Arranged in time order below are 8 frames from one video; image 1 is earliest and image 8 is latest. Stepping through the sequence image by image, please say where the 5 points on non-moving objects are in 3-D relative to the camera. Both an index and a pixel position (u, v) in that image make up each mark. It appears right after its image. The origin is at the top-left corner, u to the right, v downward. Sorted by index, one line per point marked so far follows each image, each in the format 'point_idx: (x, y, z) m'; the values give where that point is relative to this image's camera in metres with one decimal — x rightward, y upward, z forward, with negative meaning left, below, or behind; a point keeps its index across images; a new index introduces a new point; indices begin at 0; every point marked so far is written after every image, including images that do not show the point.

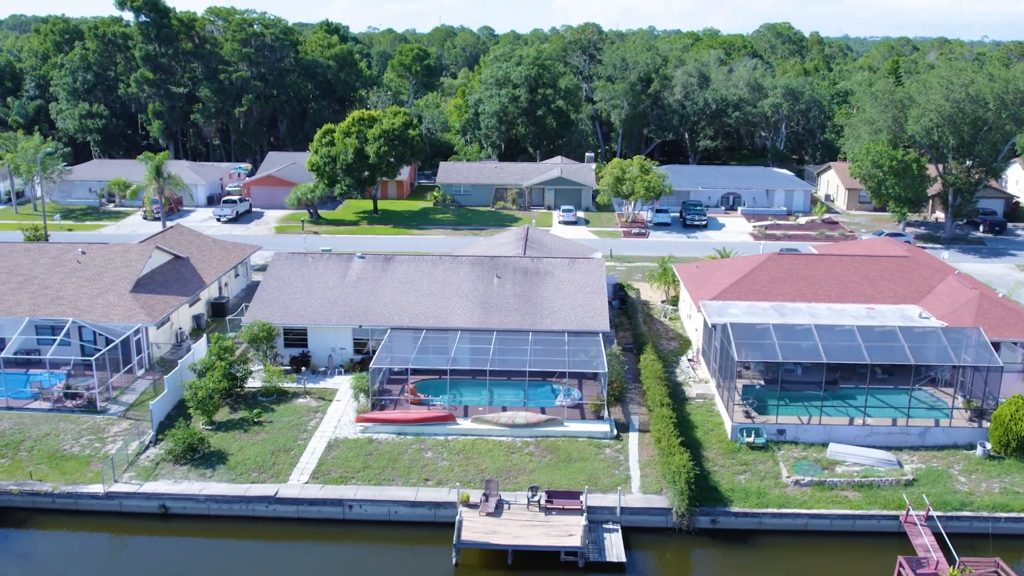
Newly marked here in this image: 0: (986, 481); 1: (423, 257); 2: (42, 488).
0: (+5.4, -2.2, +11.3) m
1: (-1.4, +0.5, +15.6) m
2: (-5.3, -2.3, +11.3) m
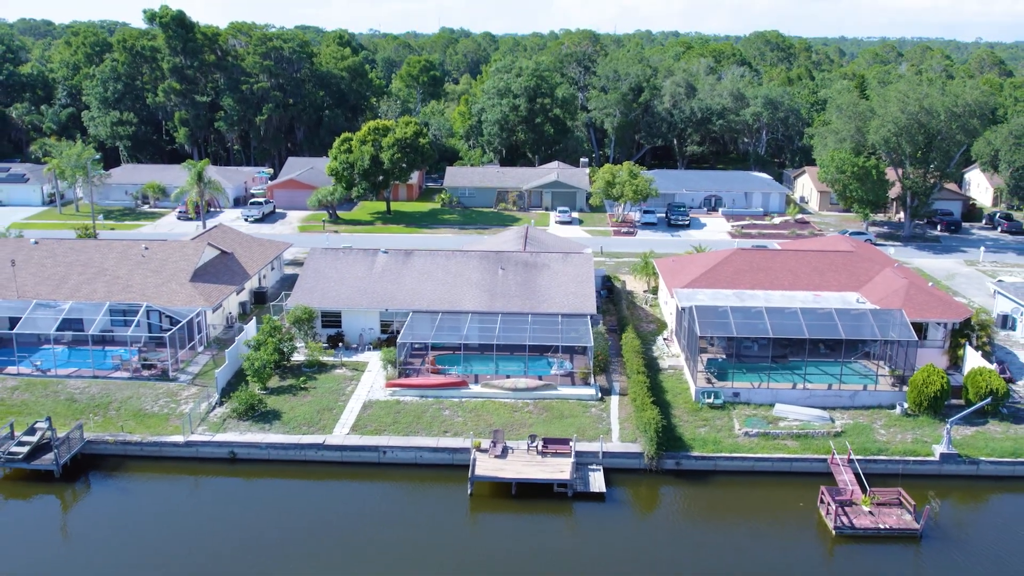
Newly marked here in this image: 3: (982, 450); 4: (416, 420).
0: (+5.4, -2.0, +13.9) m
1: (-1.3, +0.6, +18.1) m
2: (-5.2, -2.1, +13.8) m
3: (+6.4, -2.1, +13.5) m
4: (-1.3, -1.9, +14.2) m
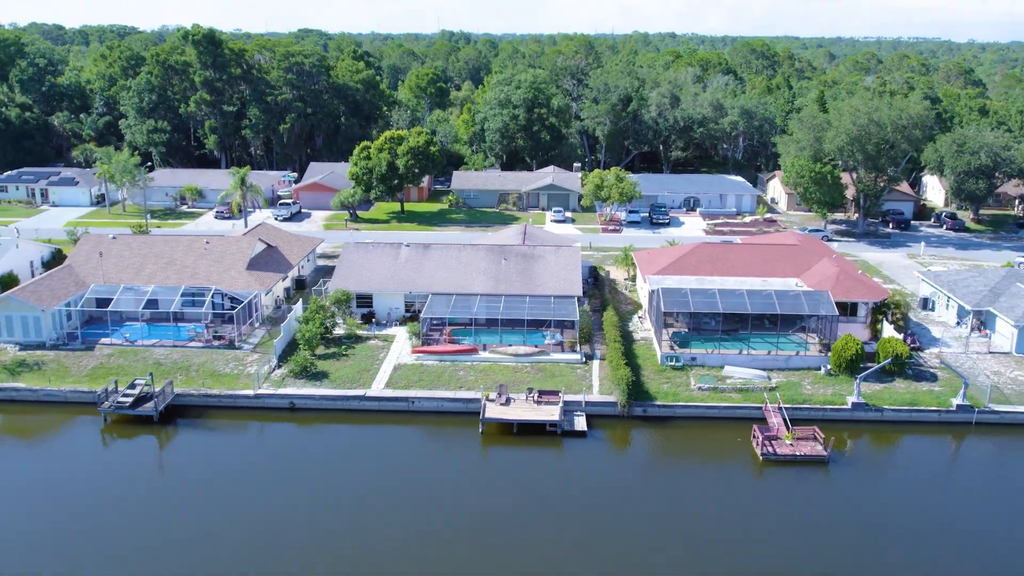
0: (+5.5, -1.7, +17.4) m
1: (-1.3, +0.9, +21.7) m
2: (-5.2, -1.8, +17.3) m
3: (+6.4, -1.9, +17.1) m
4: (-1.3, -1.6, +17.7) m
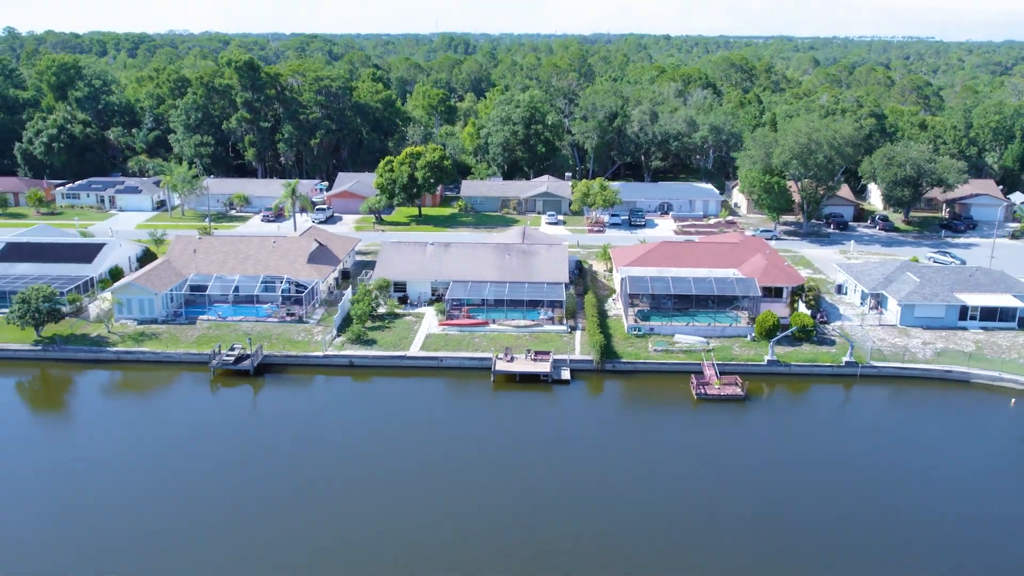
0: (+5.5, -1.4, +23.2) m
1: (-1.3, +1.2, +27.5) m
2: (-5.1, -1.5, +23.2) m
3: (+6.5, -1.6, +22.9) m
4: (-1.2, -1.3, +23.5) m
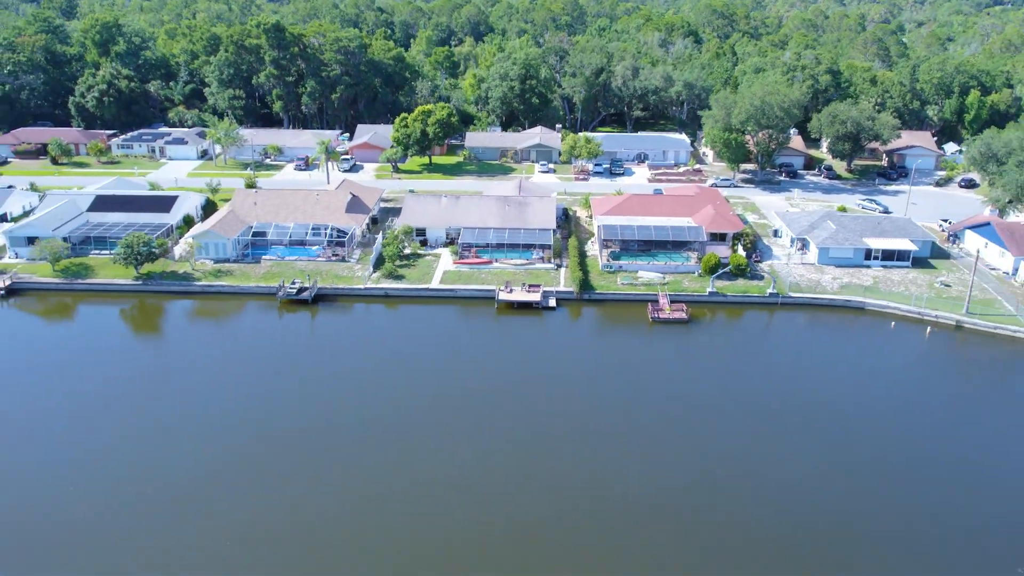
0: (+5.5, +0.1, +29.8) m
1: (-1.3, +3.1, +33.8) m
2: (-5.2, 0.0, +29.7) m
3: (+6.5, 0.0, +29.5) m
4: (-1.3, +0.3, +30.1) m
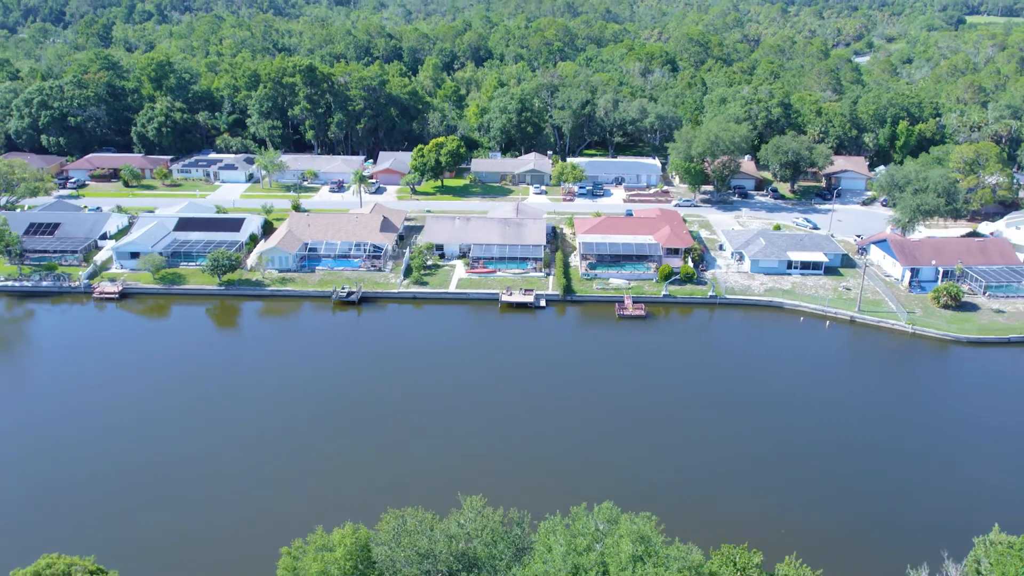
0: (+5.5, 0.0, +38.5) m
1: (-1.3, +3.0, +42.5) m
2: (-5.2, -0.1, +38.3) m
3: (+6.5, -0.1, +38.2) m
4: (-1.3, +0.1, +38.7) m
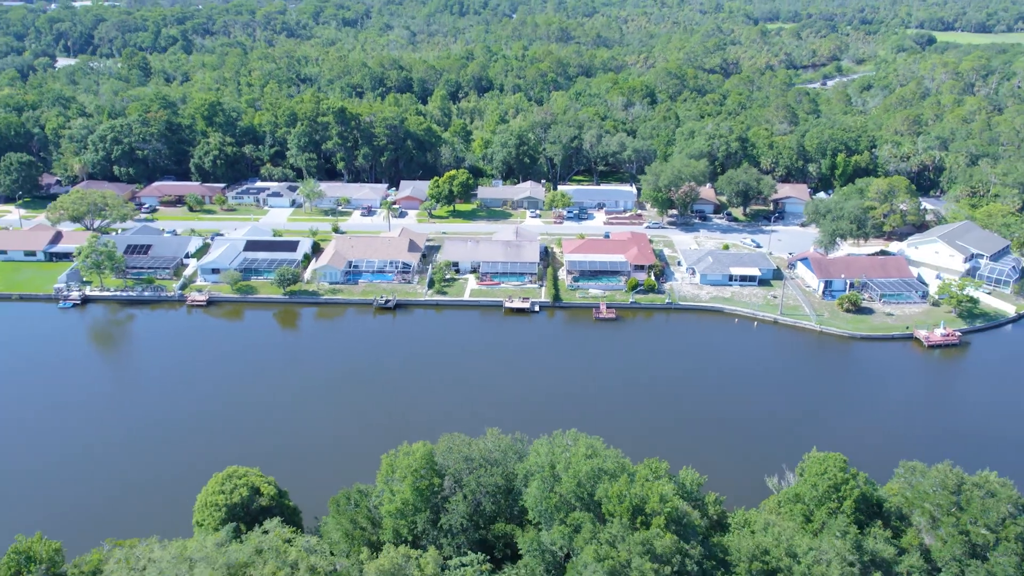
0: (+5.5, -0.4, +49.4) m
1: (-1.3, +2.5, +53.3) m
2: (-5.1, -0.6, +49.2) m
3: (+6.5, -0.6, +49.1) m
4: (-1.2, -0.3, +49.6) m
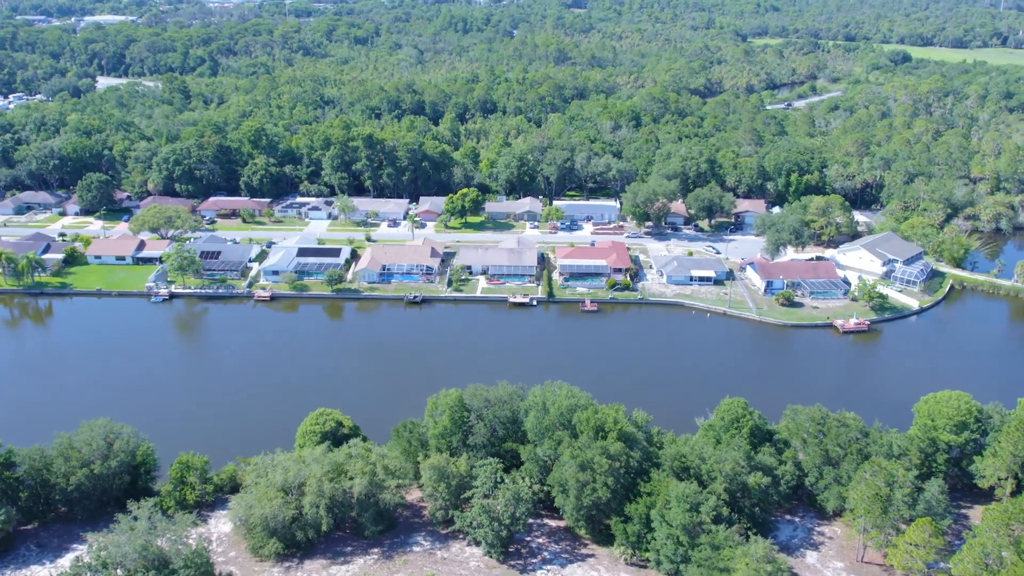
0: (+5.7, -0.3, +61.5) m
1: (-1.1, +2.6, +65.5) m
2: (-5.0, -0.5, +61.3) m
3: (+6.7, -0.5, +61.3) m
4: (-1.1, -0.2, +61.8) m
